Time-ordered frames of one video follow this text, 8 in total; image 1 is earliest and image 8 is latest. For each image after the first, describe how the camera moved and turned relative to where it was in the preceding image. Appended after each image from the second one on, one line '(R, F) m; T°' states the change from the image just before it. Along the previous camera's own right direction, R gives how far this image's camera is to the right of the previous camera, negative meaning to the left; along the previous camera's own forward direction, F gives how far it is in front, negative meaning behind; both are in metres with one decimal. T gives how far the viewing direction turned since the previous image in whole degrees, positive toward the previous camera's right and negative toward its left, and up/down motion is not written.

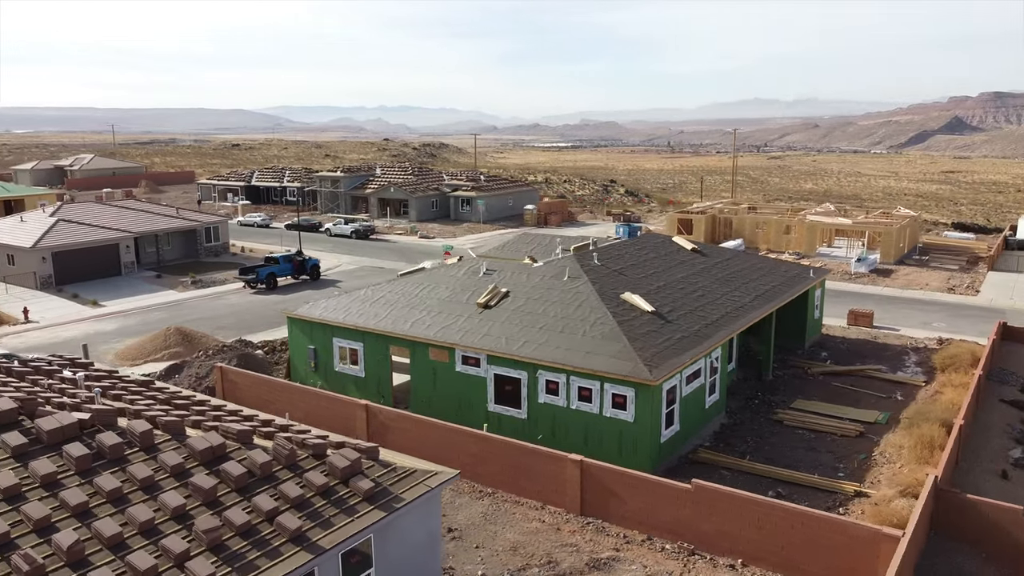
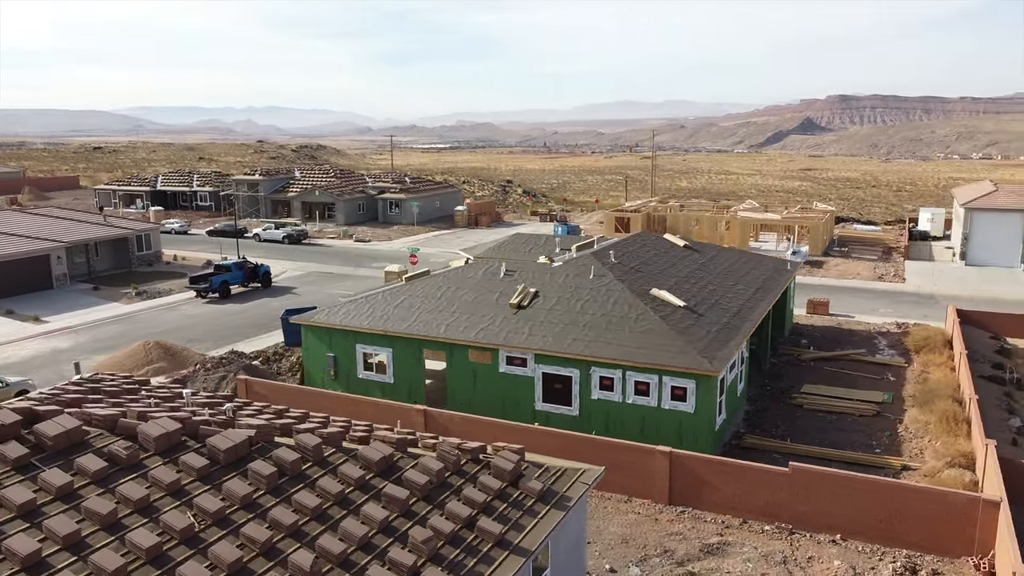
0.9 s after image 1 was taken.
(-3.6, +0.1) m; +8°
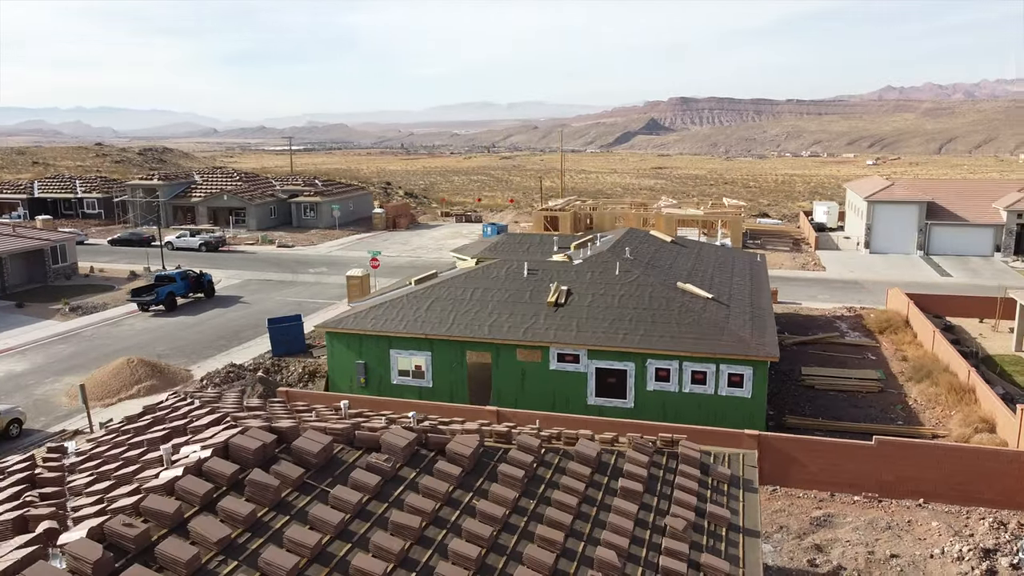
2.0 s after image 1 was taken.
(-4.2, +0.2) m; +10°
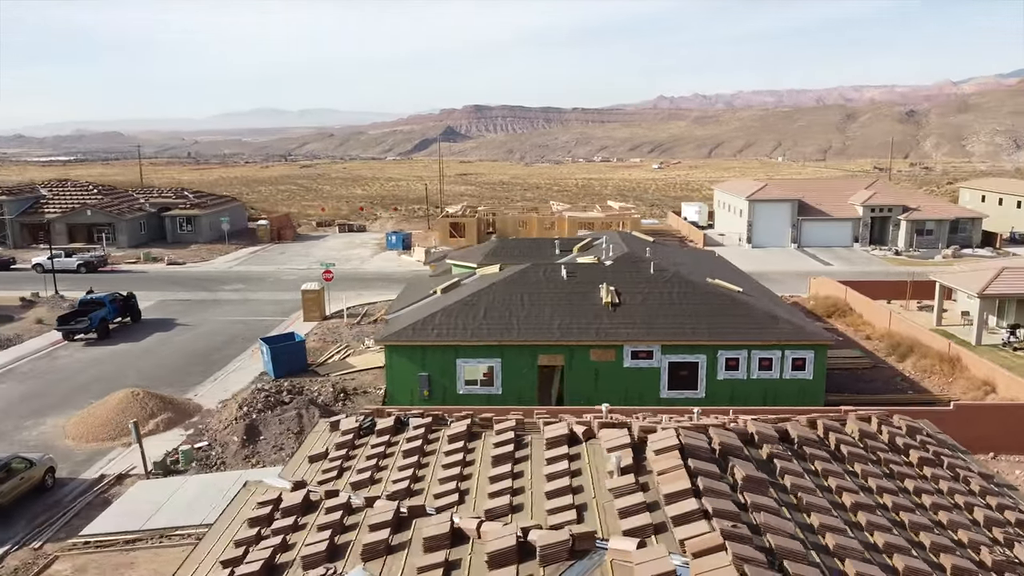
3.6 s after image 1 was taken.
(-6.1, +0.6) m; +14°
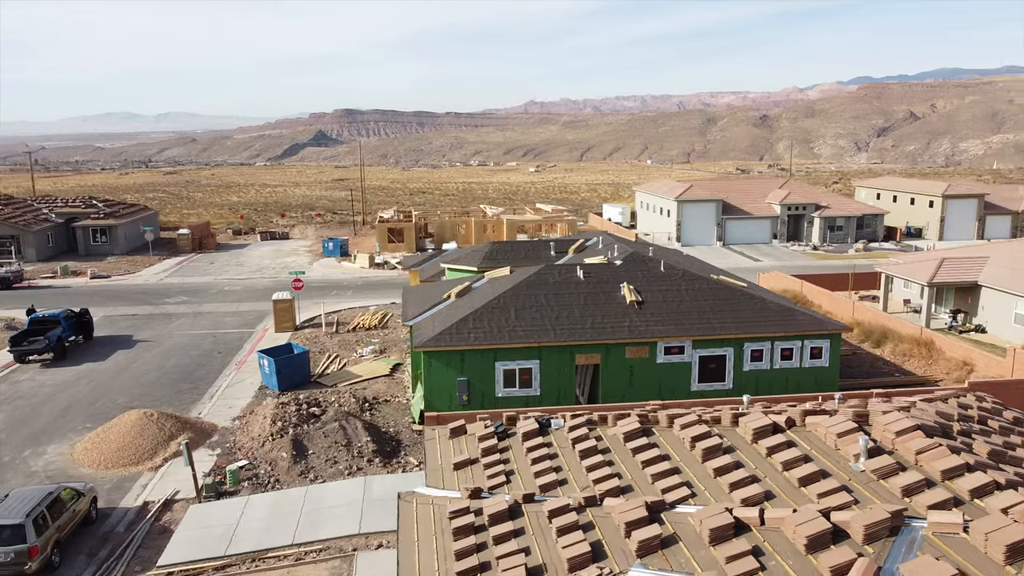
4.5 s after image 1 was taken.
(-3.7, +0.2) m; +9°
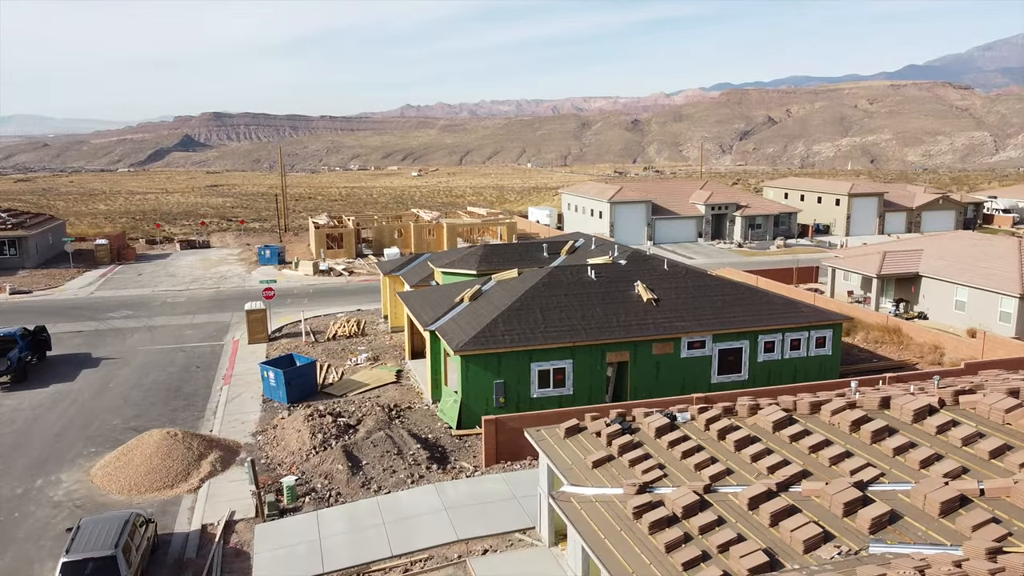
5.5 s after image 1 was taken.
(-3.5, +0.1) m; +8°
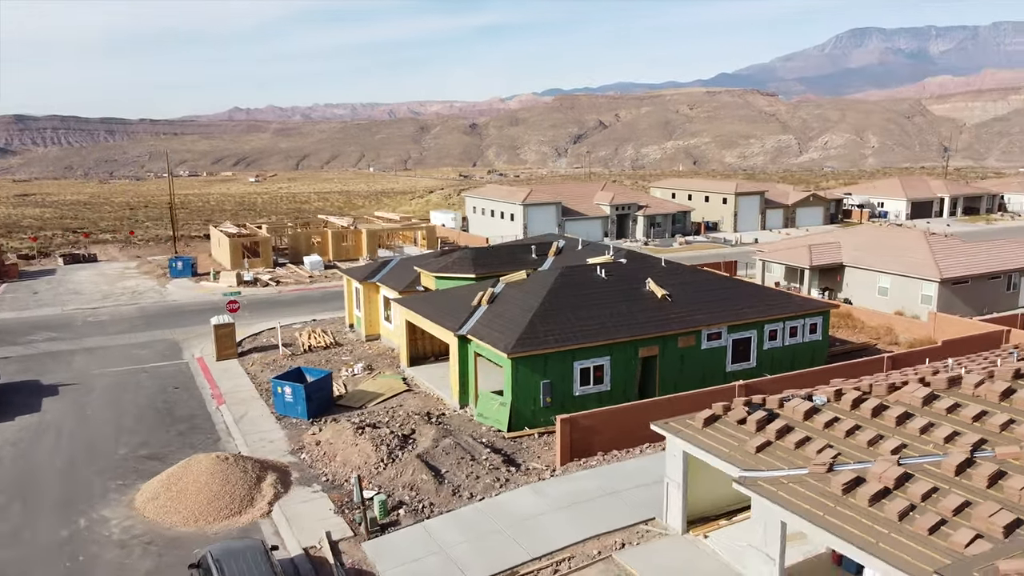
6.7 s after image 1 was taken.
(-4.7, +0.3) m; +11°
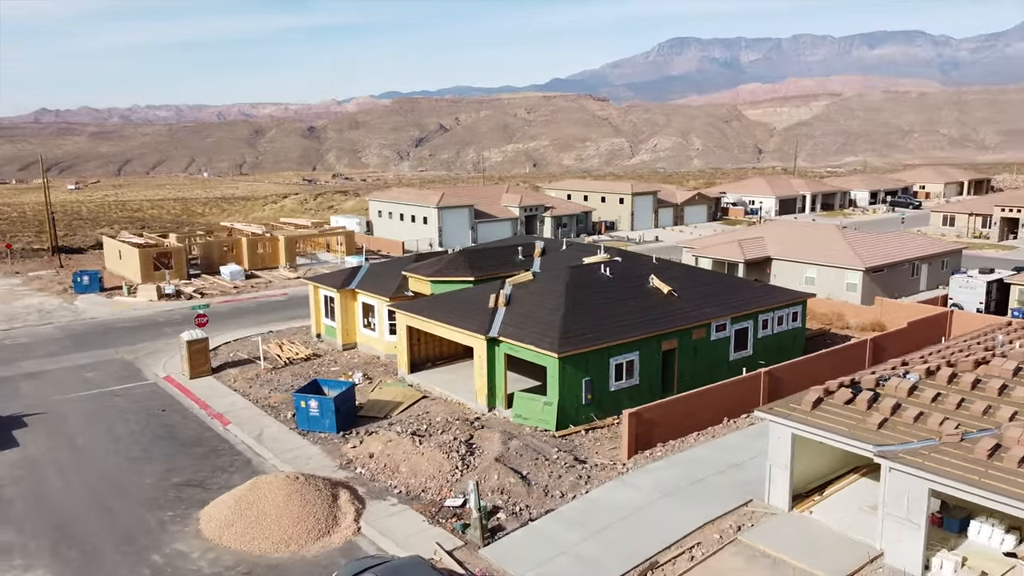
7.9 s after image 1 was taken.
(-4.6, +0.3) m; +11°
